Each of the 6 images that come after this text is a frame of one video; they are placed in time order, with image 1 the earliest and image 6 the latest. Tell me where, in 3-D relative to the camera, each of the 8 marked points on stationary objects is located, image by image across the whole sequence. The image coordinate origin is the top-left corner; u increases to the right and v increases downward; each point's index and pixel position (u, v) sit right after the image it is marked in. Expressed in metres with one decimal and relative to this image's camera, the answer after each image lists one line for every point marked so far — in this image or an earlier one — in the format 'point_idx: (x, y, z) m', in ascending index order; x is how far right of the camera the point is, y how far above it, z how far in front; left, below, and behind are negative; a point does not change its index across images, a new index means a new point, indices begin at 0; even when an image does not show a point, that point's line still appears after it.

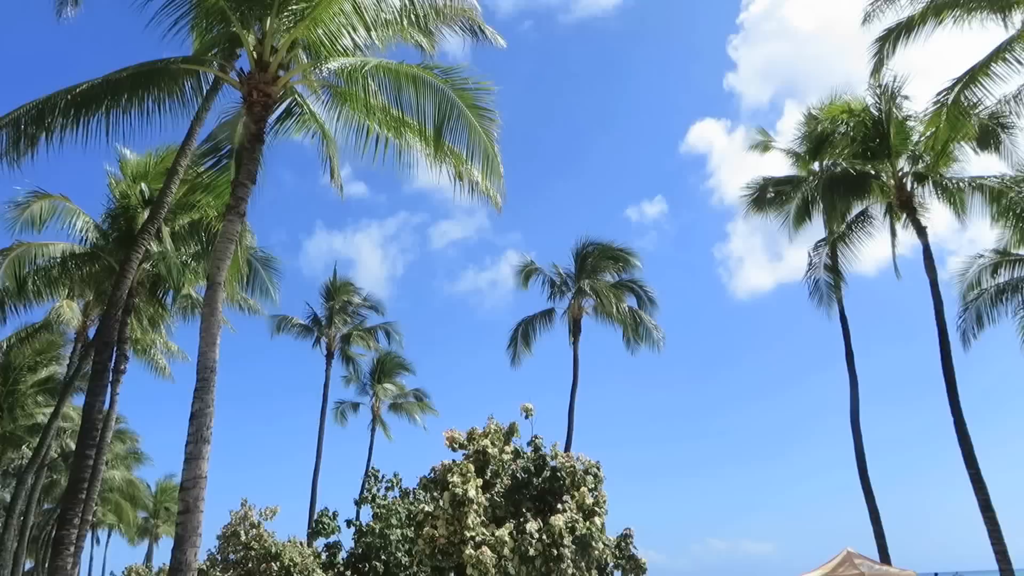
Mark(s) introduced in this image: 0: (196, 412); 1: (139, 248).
0: (-3.5, -1.4, +8.4) m
1: (-6.1, +0.7, +12.5) m
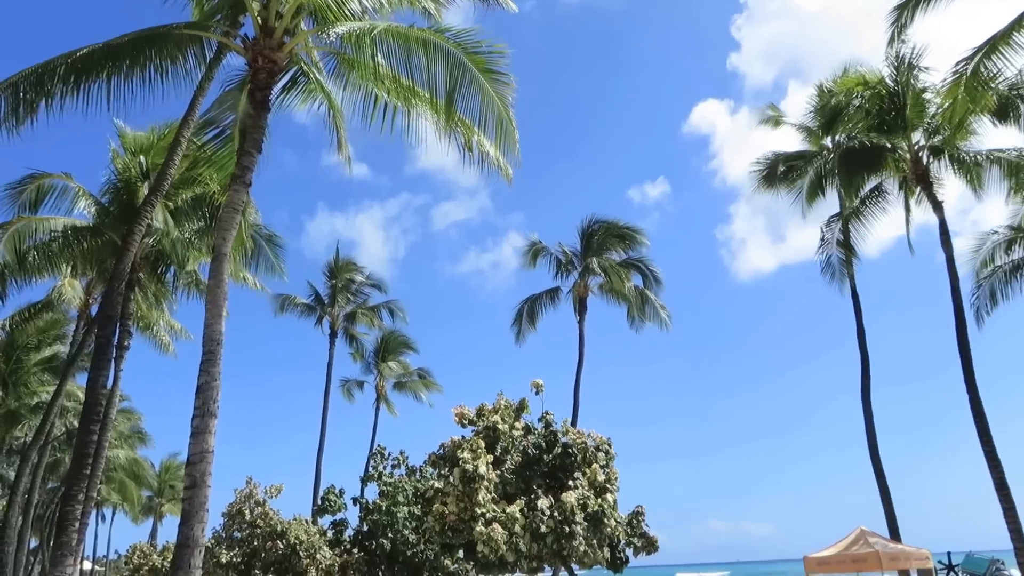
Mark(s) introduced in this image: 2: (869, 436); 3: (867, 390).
0: (-3.4, -1.0, +8.2) m
1: (-6.0, +1.1, +12.2) m
2: (+8.0, -3.3, +17.0) m
3: (+7.9, -2.3, +17.0) m
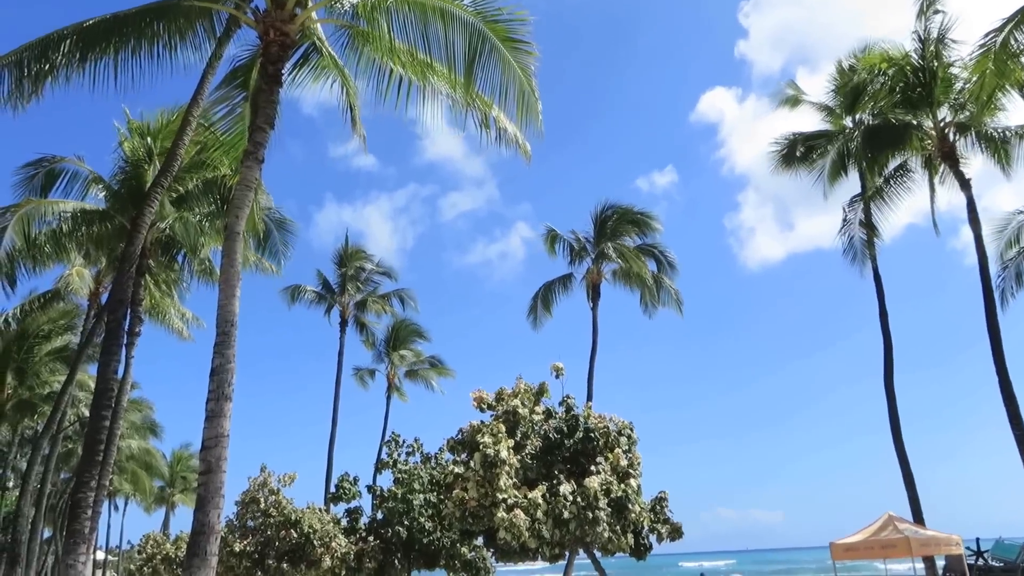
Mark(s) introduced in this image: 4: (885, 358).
0: (-3.1, -0.8, +8.0) m
1: (-5.7, +1.3, +12.0) m
2: (+8.3, -2.9, +16.7) m
3: (+8.3, -1.9, +16.7) m
4: (+8.3, -1.5, +16.8) m
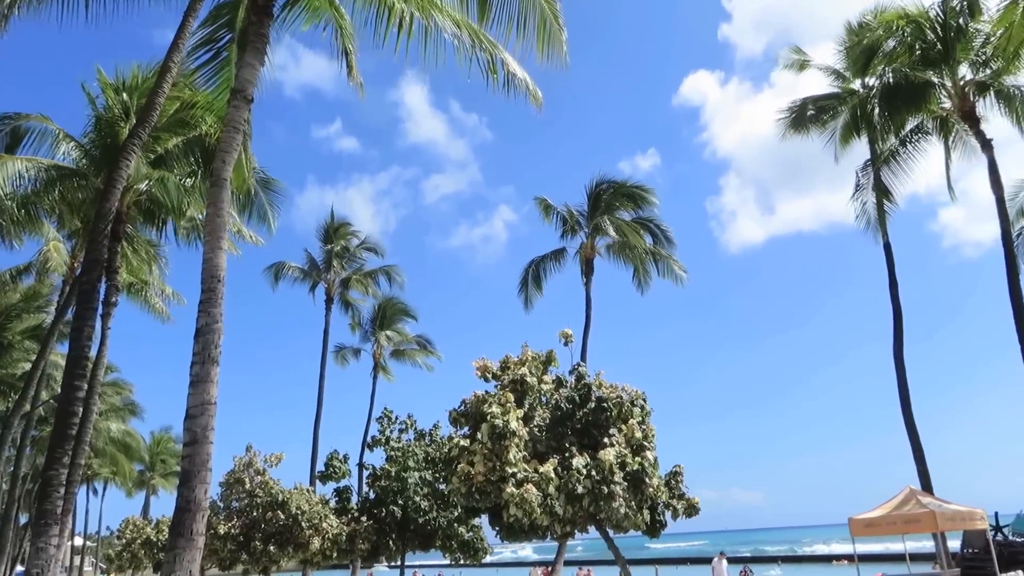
0: (-2.9, -0.4, +7.2) m
1: (-5.6, +1.9, +11.1) m
2: (+8.3, -2.3, +16.2) m
3: (+8.2, -1.2, +16.2) m
4: (+8.2, -0.9, +16.3) m
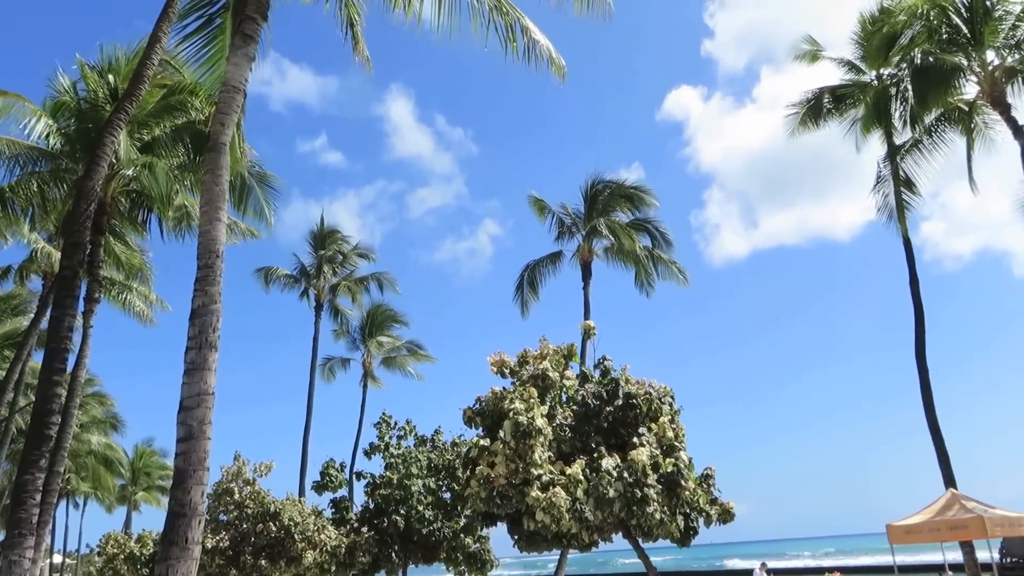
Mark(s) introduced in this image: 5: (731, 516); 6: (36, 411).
0: (-2.6, -0.2, +6.4) m
1: (-5.4, +2.0, +10.2) m
2: (+8.4, -2.2, +15.5) m
3: (+8.4, -1.2, +15.6) m
4: (+8.4, -0.8, +15.7) m
5: (+2.8, -2.9, +9.8) m
6: (-5.8, -1.5, +9.3) m
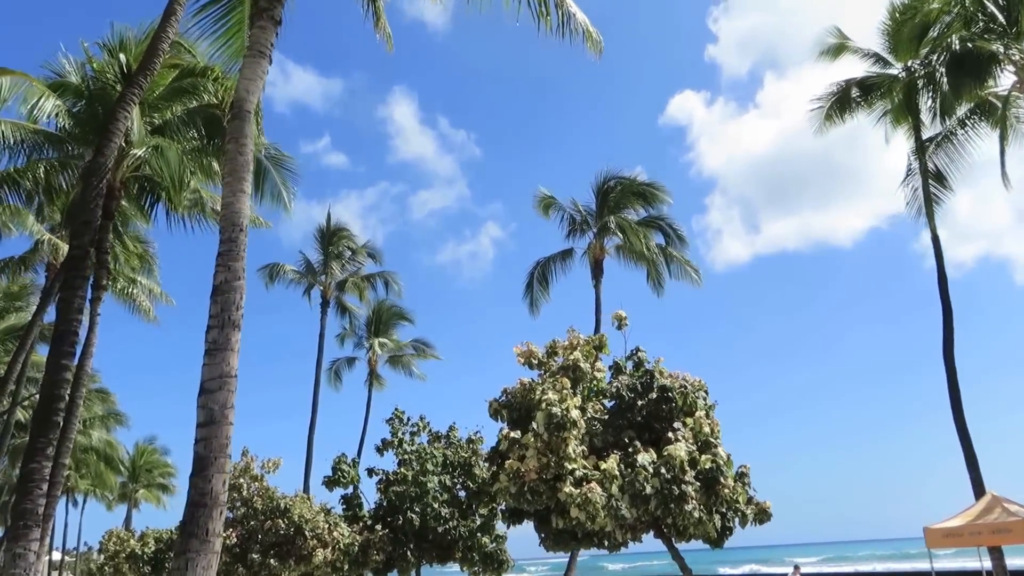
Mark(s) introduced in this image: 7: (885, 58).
0: (-2.3, 0.0, +6.0) m
1: (-5.0, +2.2, +9.8) m
2: (+8.8, -2.2, +15.1) m
3: (+8.7, -1.1, +15.1) m
4: (+8.7, -0.8, +15.3) m
5: (+3.1, -2.8, +9.3) m
6: (-5.5, -1.3, +8.9) m
7: (+7.9, +4.9, +16.0) m
